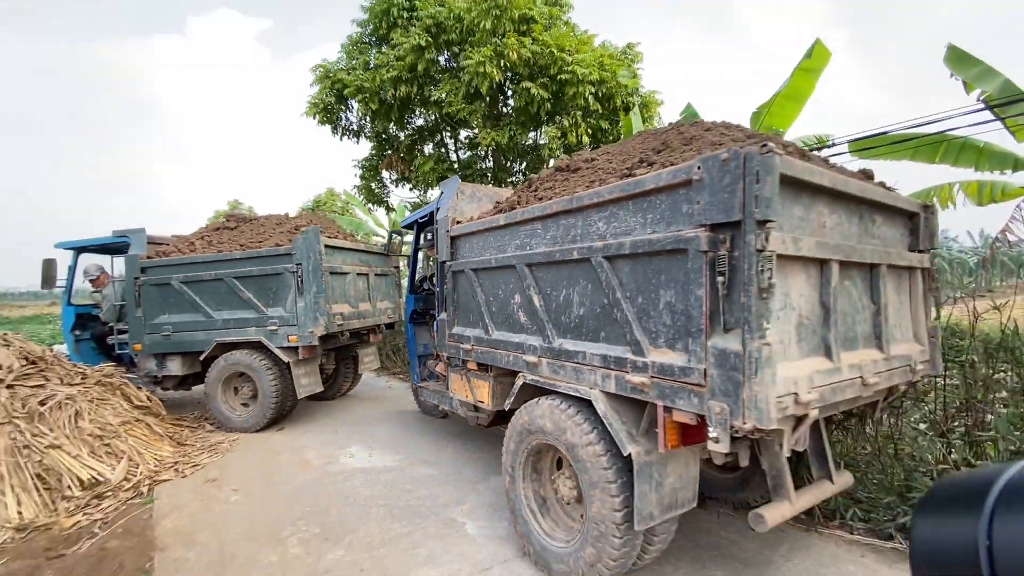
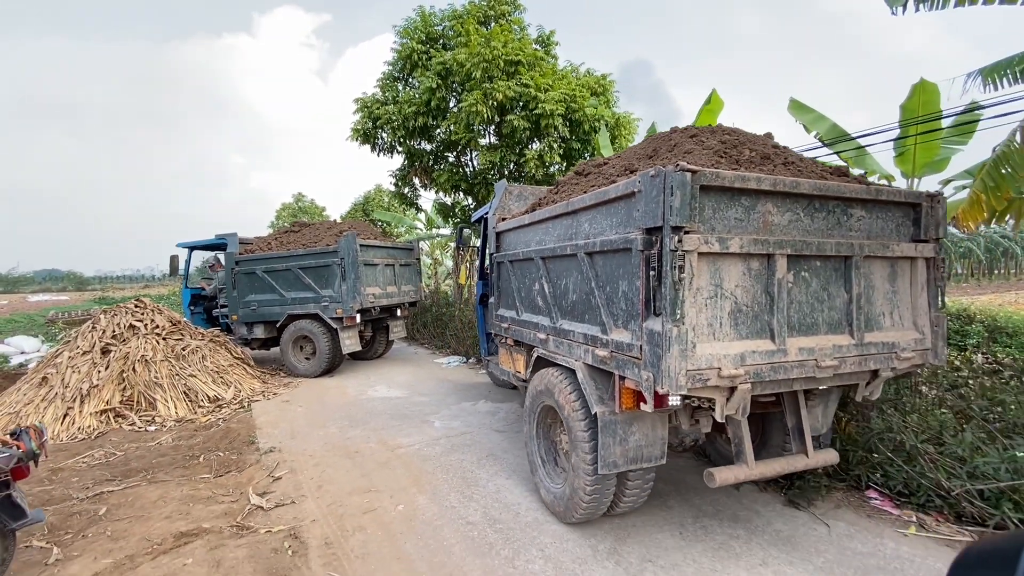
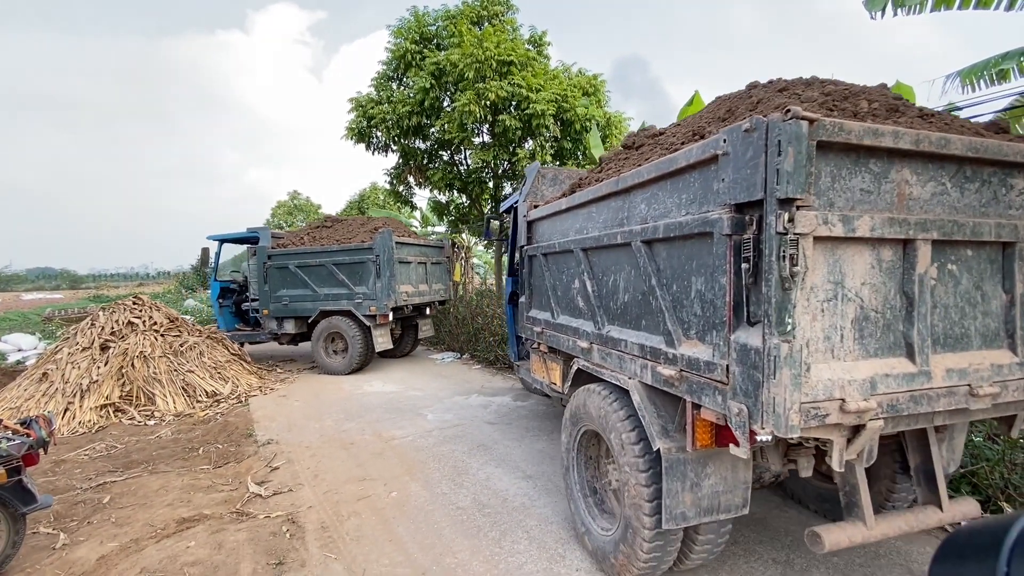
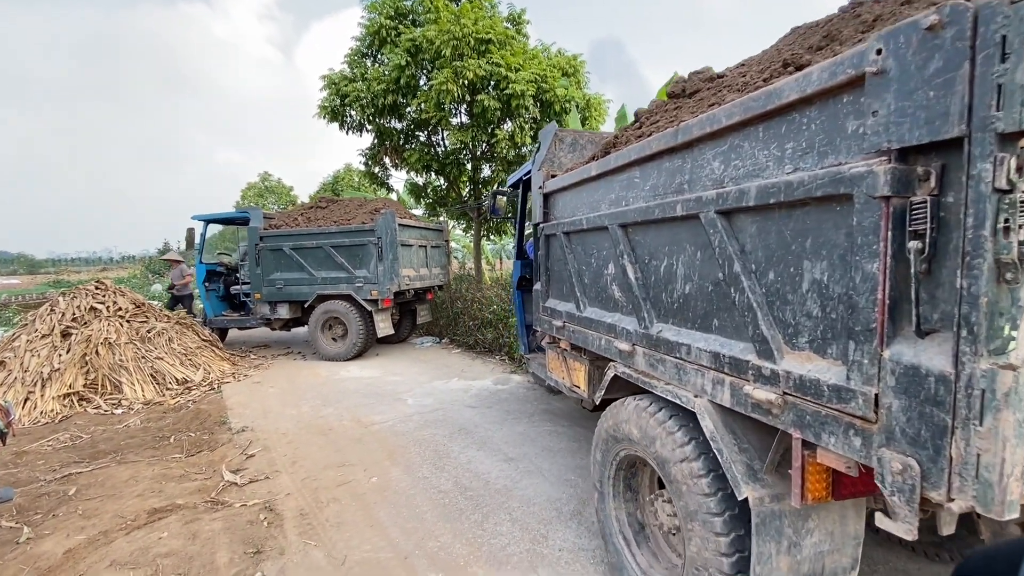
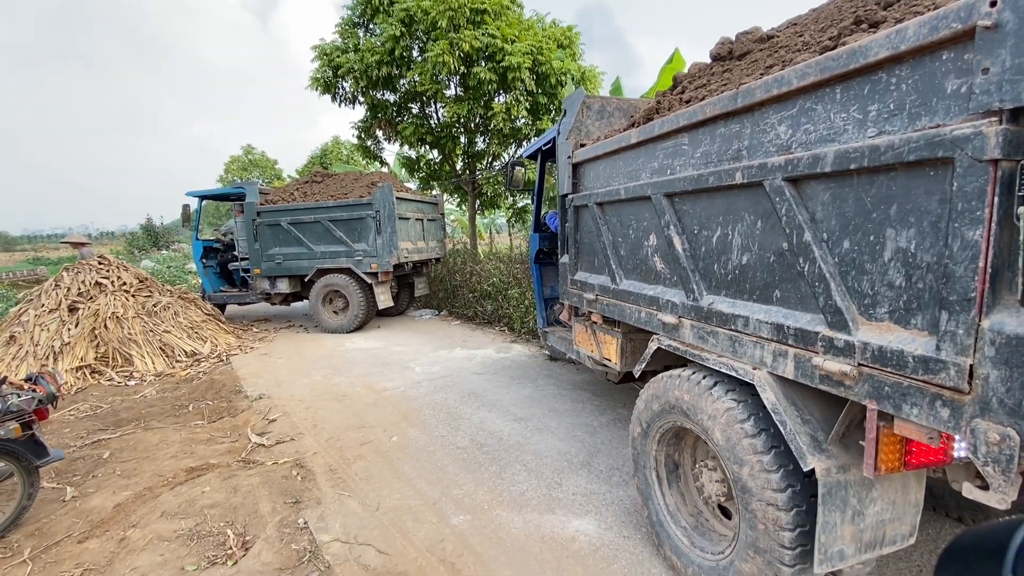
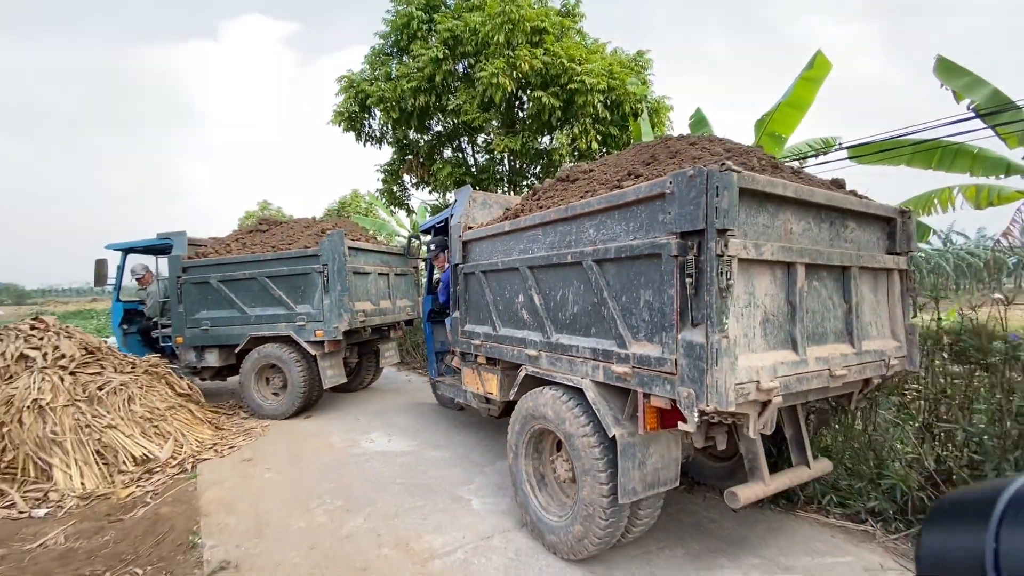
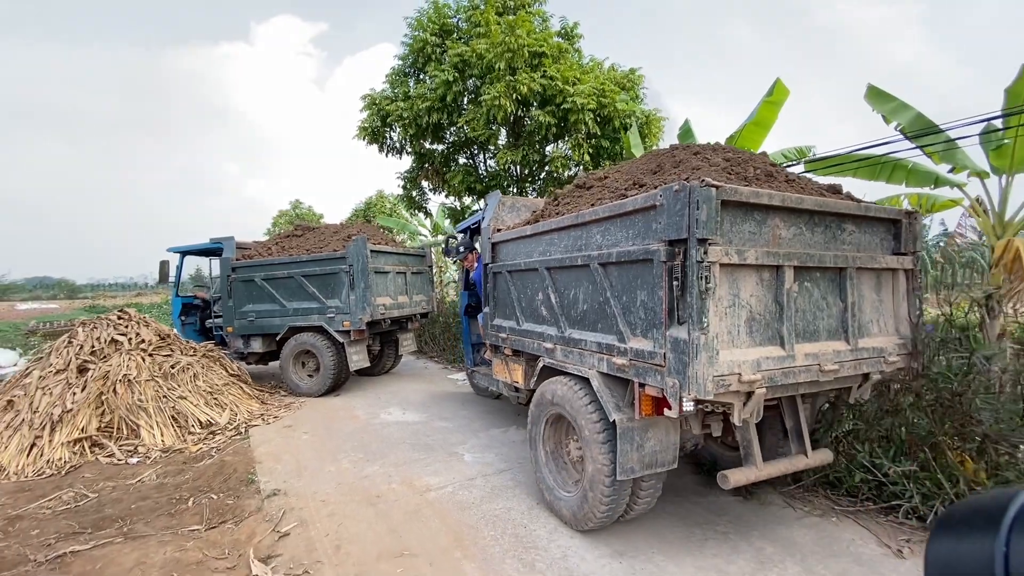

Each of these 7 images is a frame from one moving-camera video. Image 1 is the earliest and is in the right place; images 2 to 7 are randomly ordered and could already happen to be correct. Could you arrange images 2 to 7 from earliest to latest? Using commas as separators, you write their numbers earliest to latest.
6, 7, 2, 3, 4, 5
